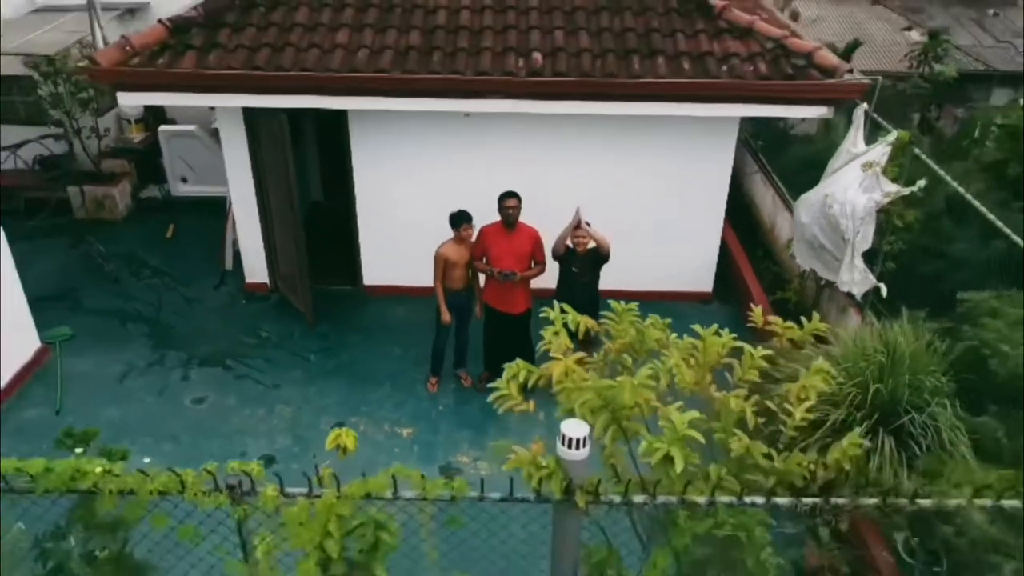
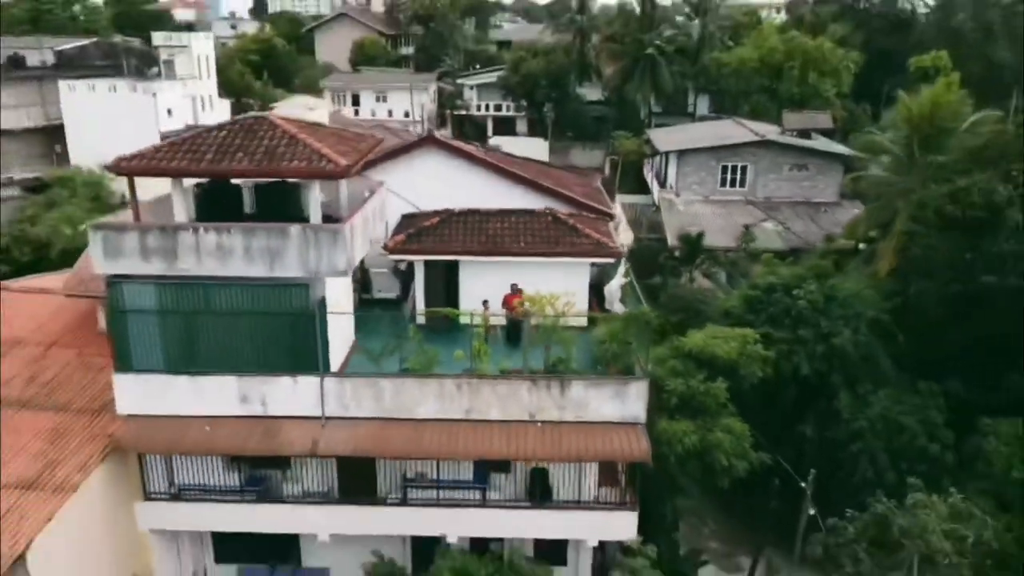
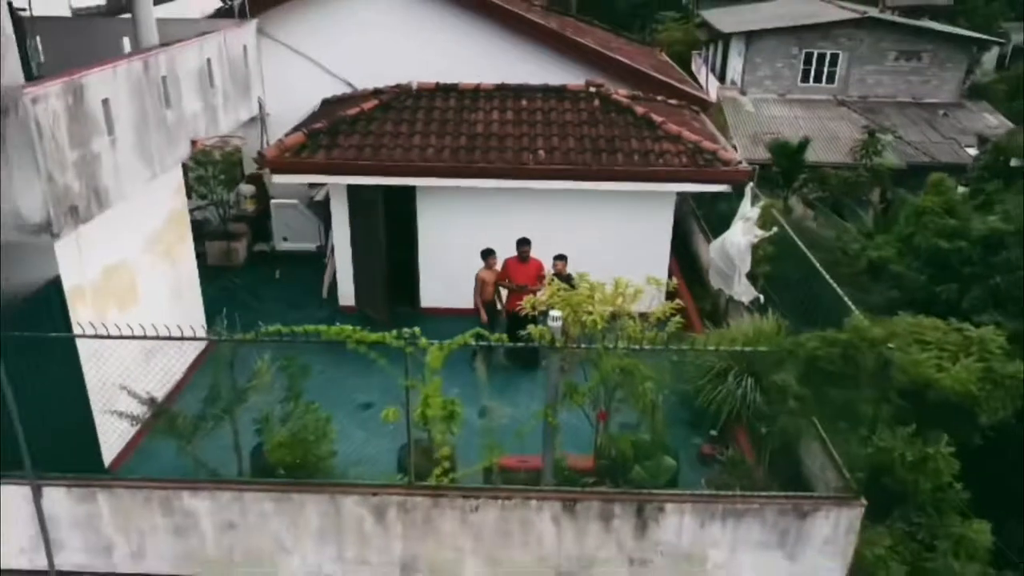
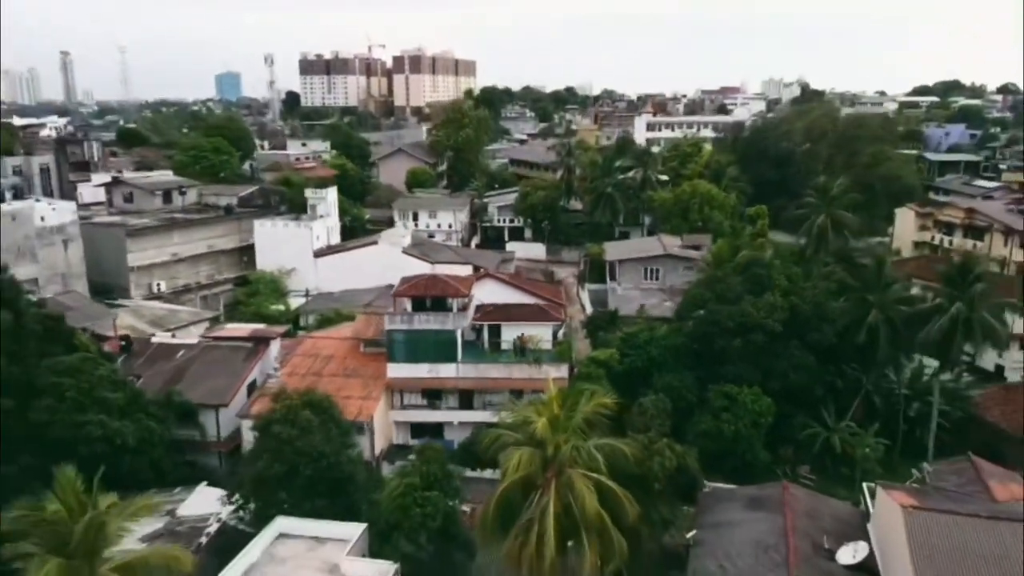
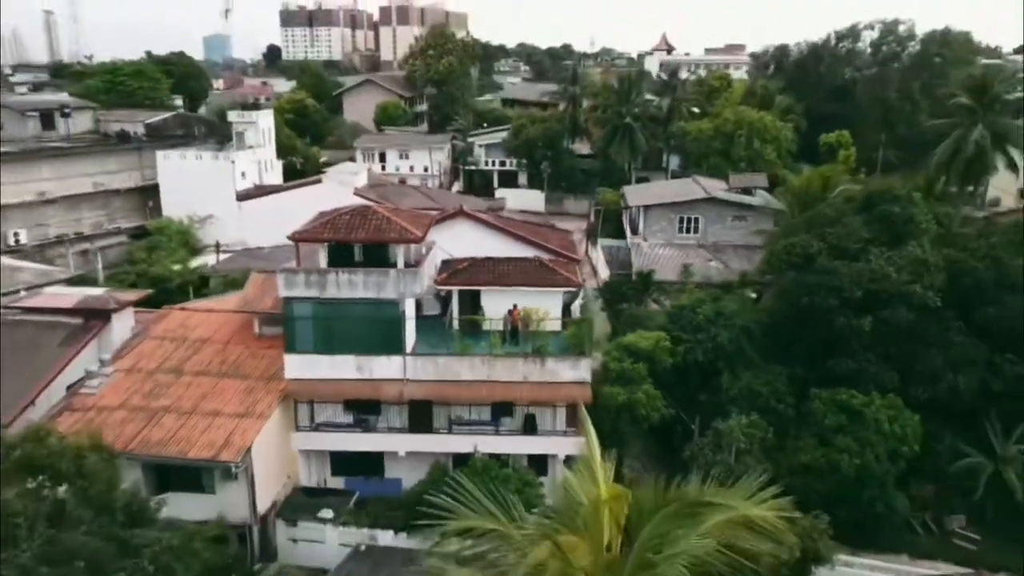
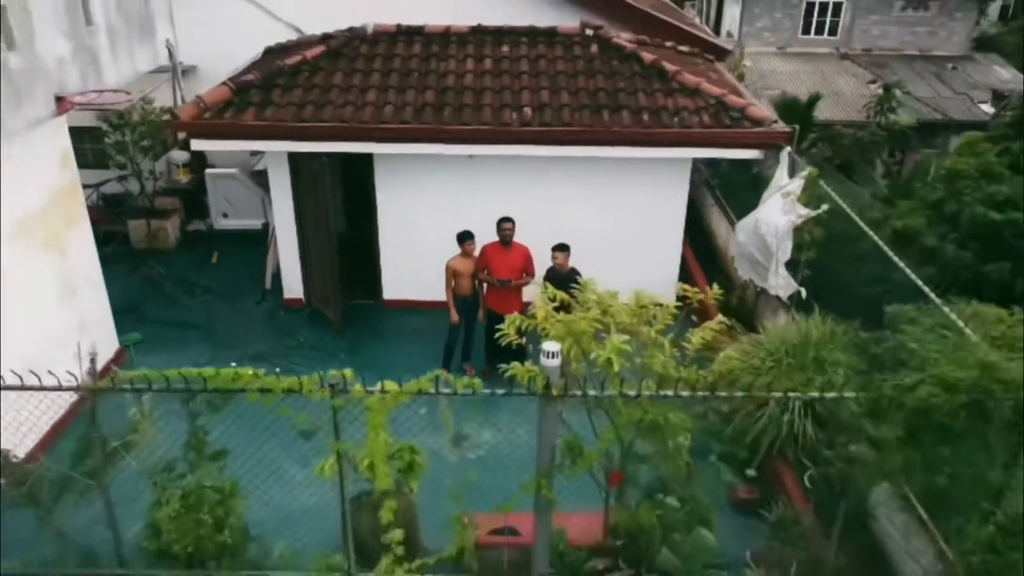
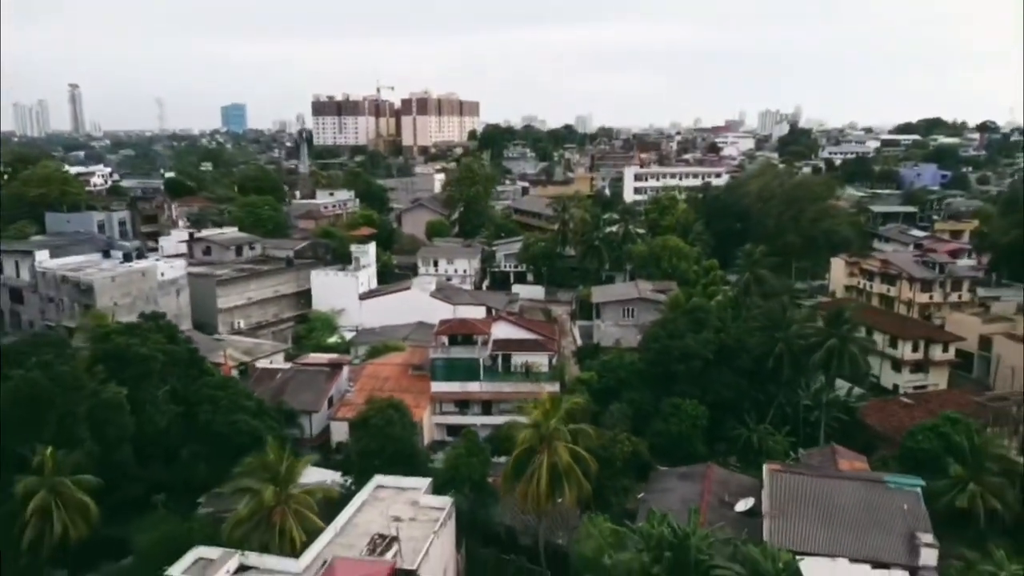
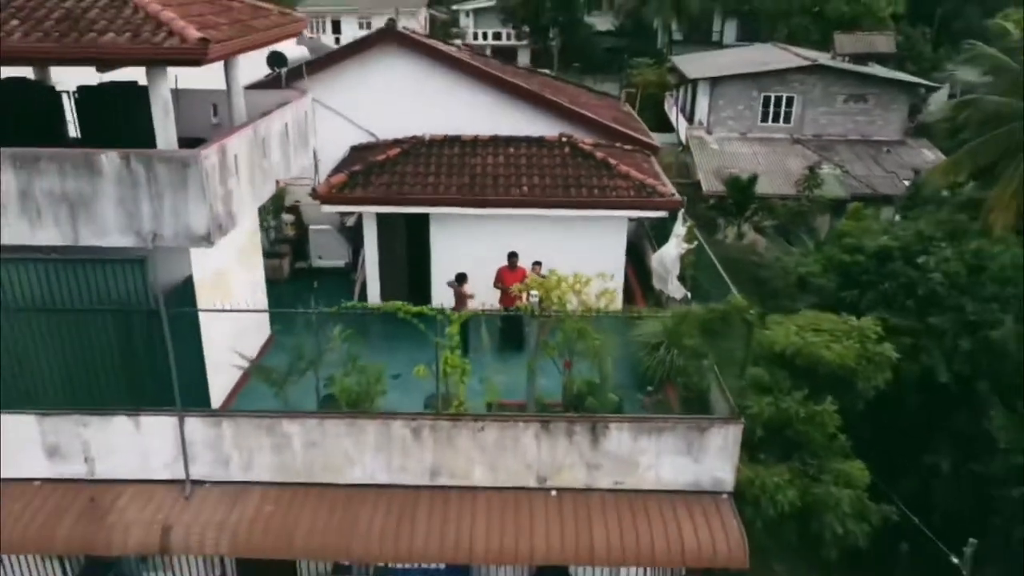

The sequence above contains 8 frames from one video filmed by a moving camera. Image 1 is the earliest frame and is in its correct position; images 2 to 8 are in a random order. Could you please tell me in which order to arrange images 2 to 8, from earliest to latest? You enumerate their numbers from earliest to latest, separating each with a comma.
6, 3, 8, 2, 5, 4, 7
